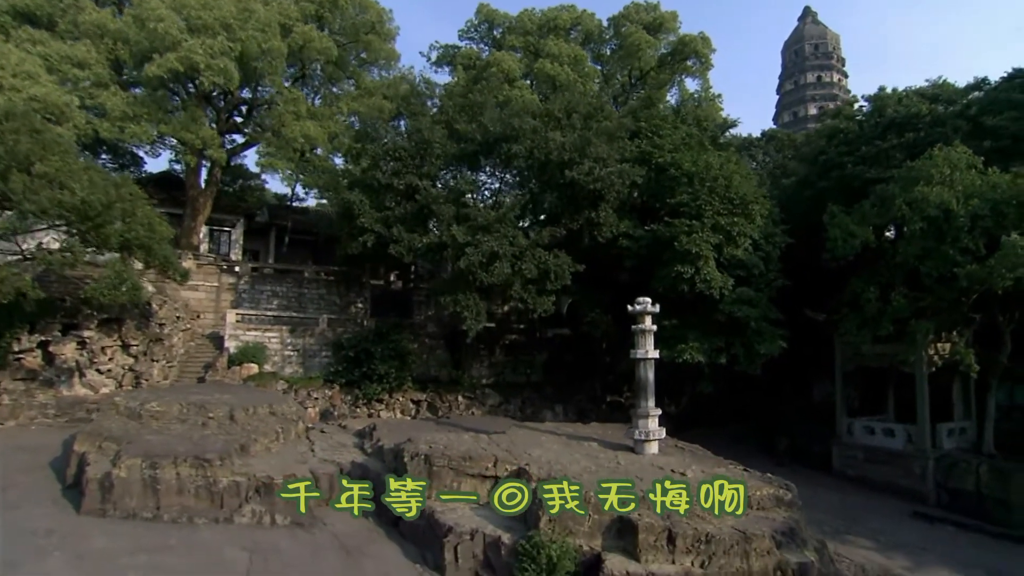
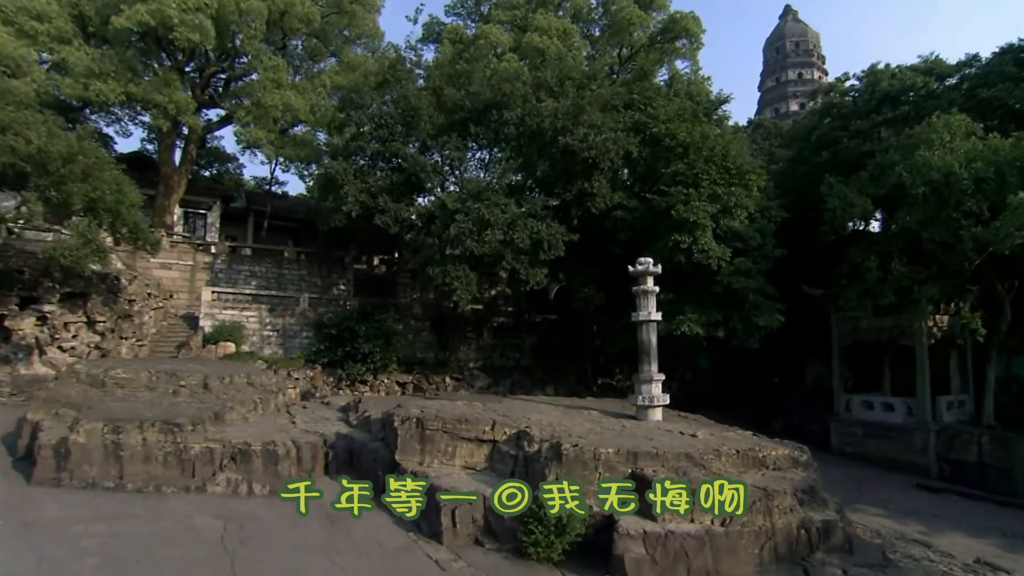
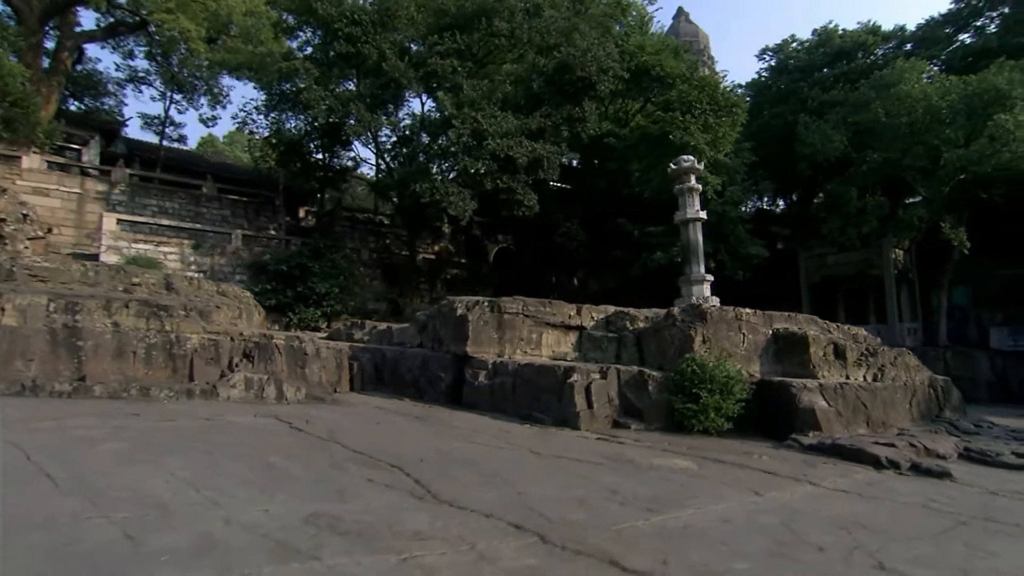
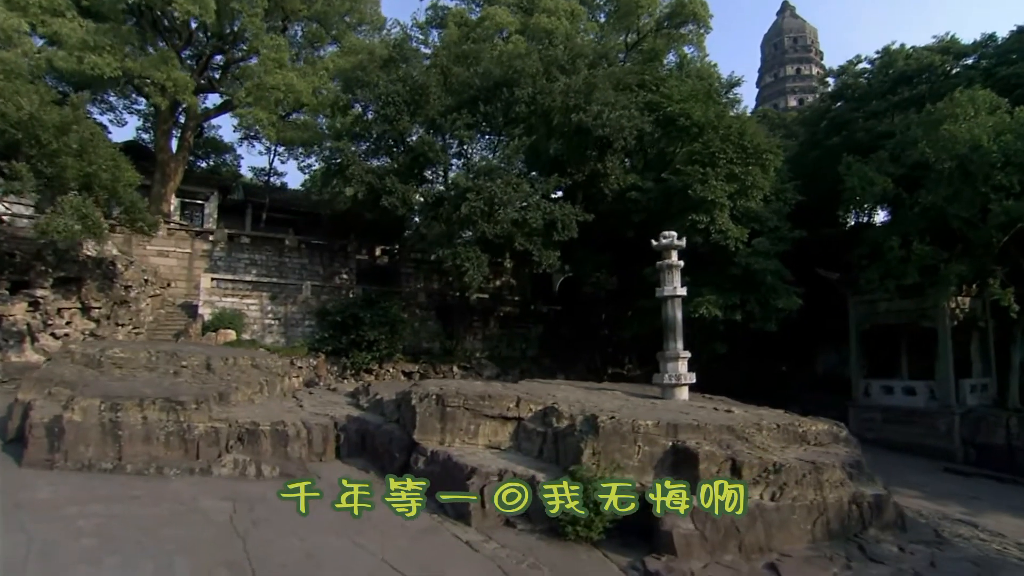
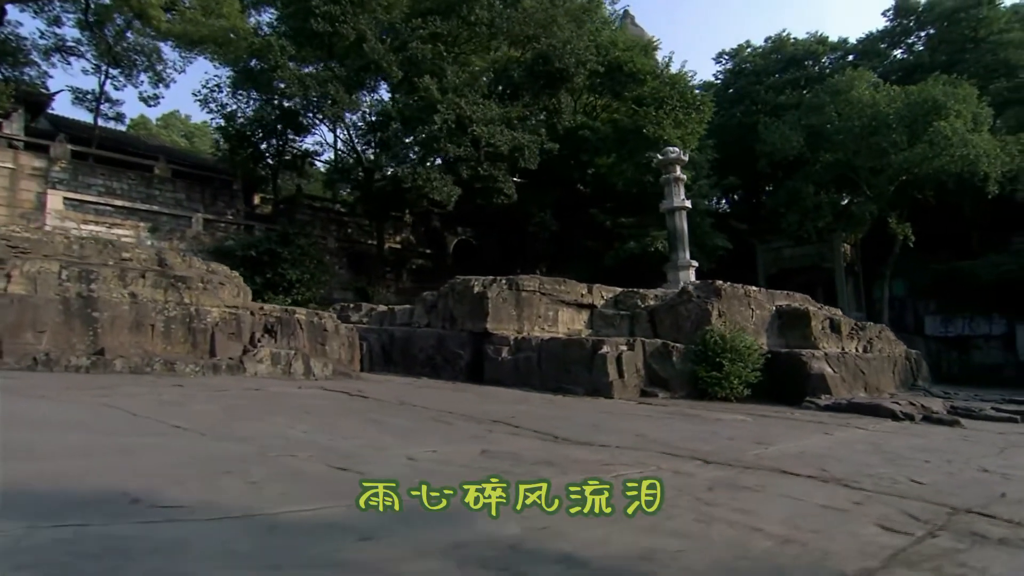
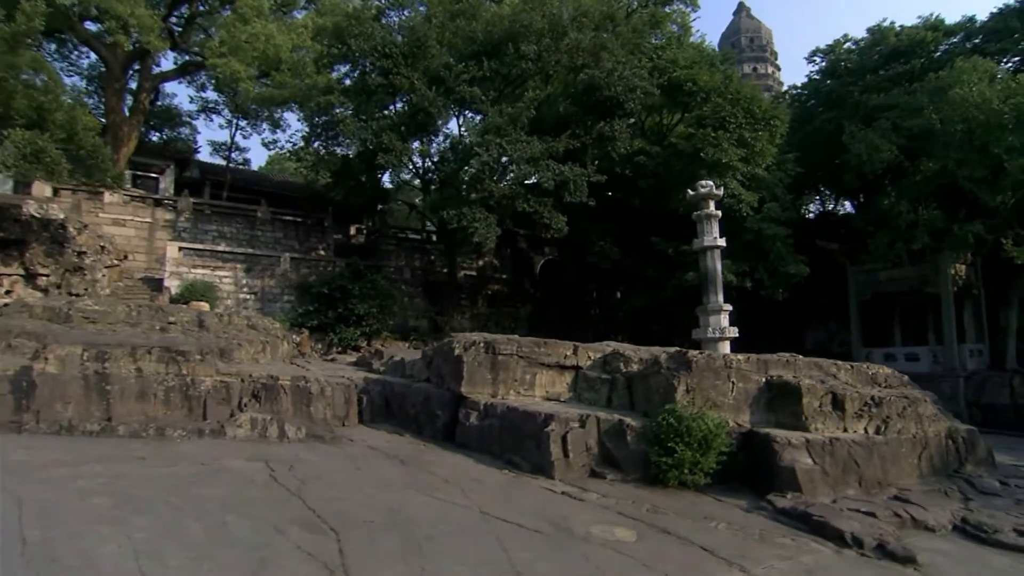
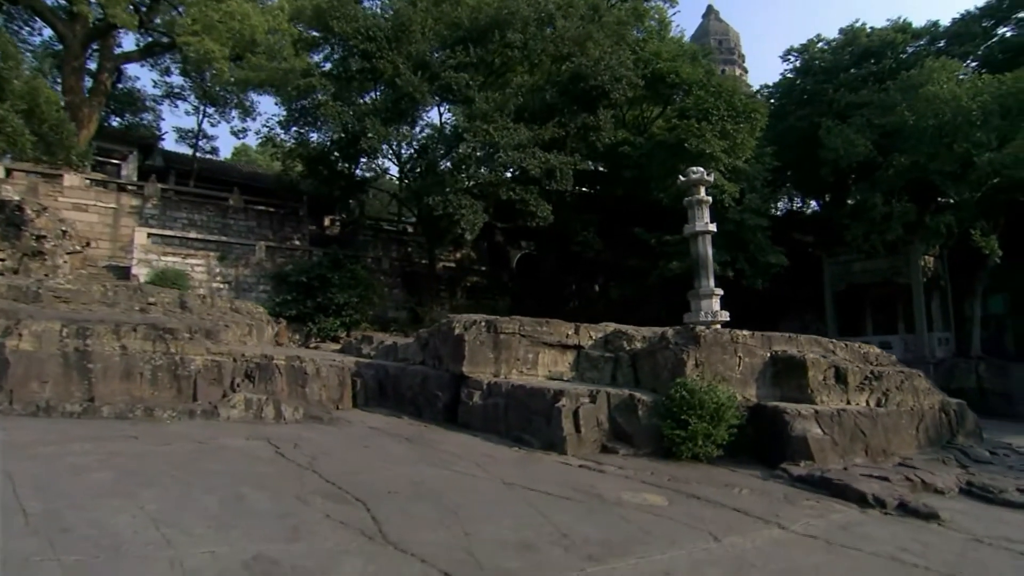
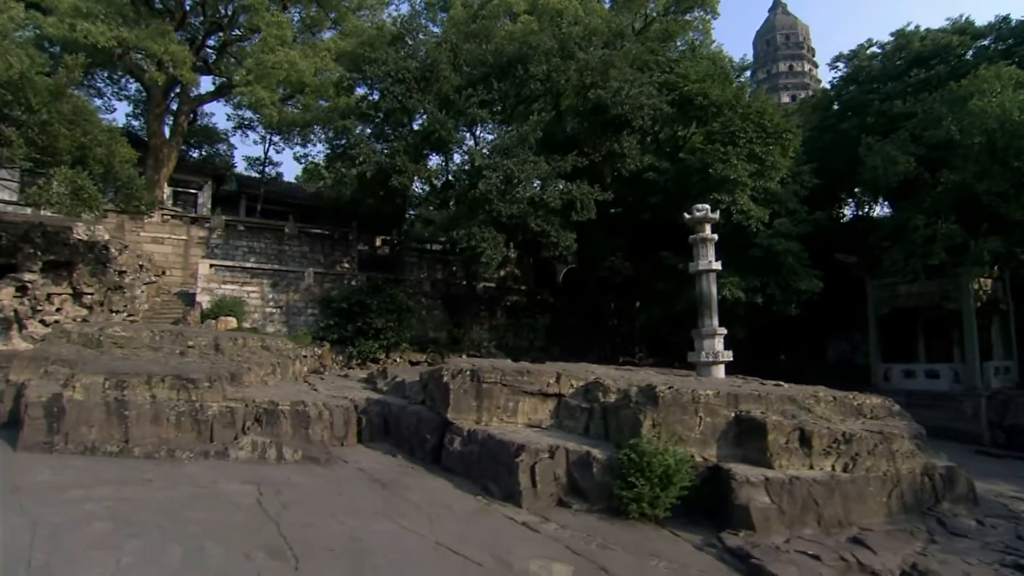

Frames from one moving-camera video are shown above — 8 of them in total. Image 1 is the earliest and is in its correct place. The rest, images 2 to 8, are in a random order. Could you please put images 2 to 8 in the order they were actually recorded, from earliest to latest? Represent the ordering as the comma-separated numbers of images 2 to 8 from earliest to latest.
2, 4, 8, 6, 7, 3, 5
